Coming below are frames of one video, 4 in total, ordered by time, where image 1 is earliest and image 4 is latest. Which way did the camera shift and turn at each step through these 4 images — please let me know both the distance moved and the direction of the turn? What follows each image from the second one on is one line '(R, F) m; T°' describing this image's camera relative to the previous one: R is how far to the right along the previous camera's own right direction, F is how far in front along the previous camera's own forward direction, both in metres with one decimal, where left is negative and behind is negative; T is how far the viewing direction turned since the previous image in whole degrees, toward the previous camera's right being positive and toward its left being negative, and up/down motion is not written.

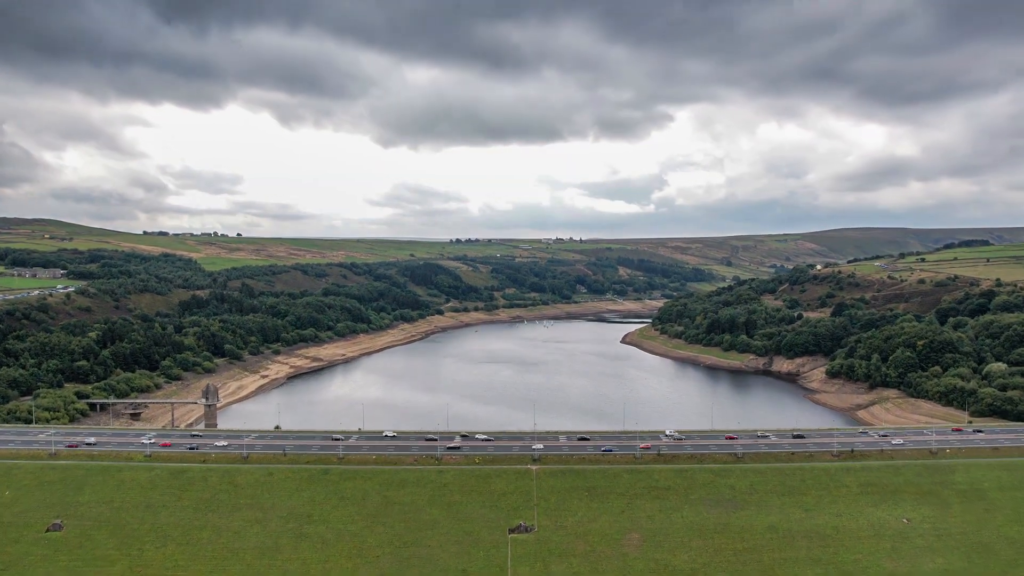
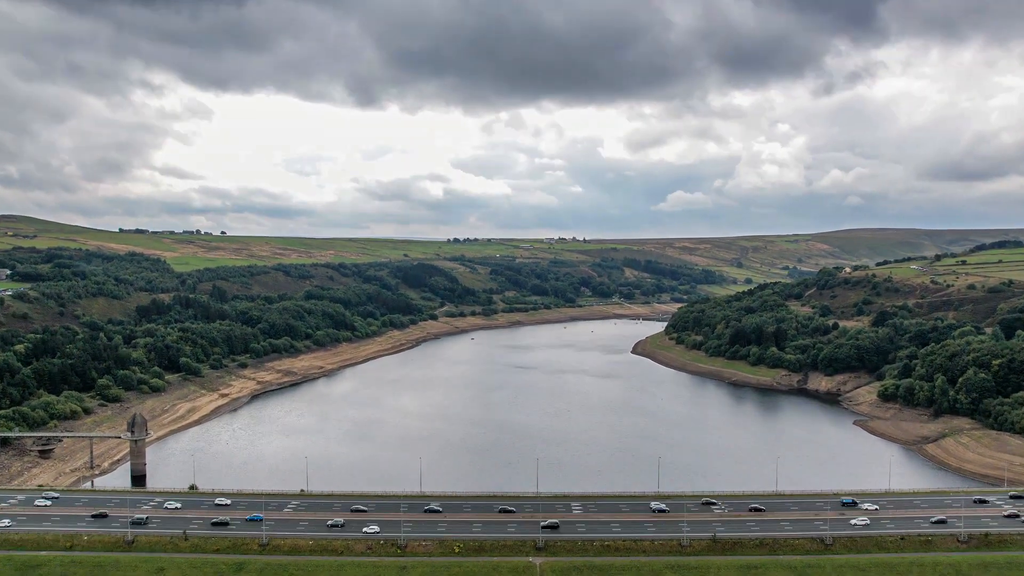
(+0.3, +12.7) m; 0°
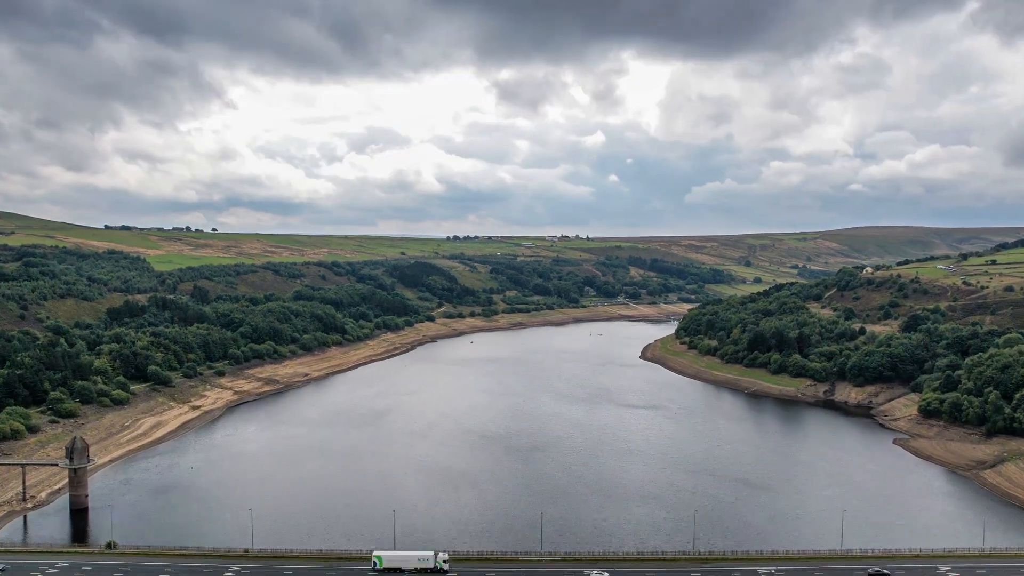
(+0.2, +7.5) m; 0°
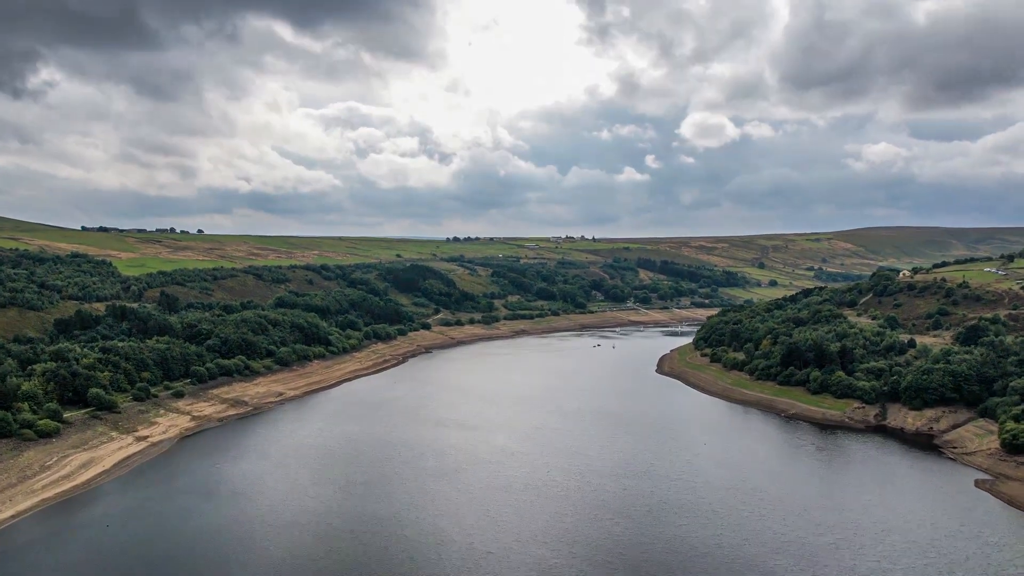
(+0.2, +11.1) m; 0°
